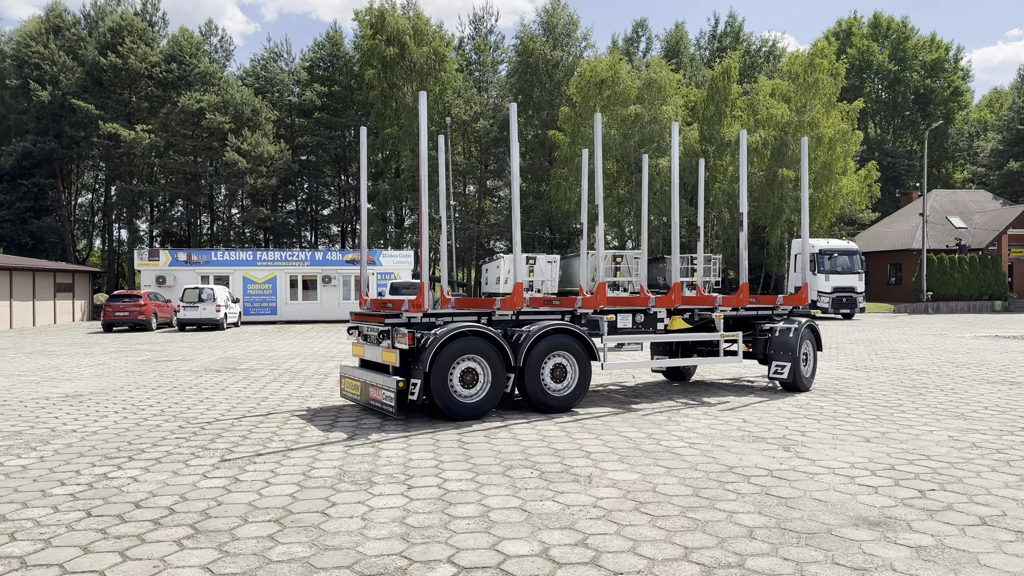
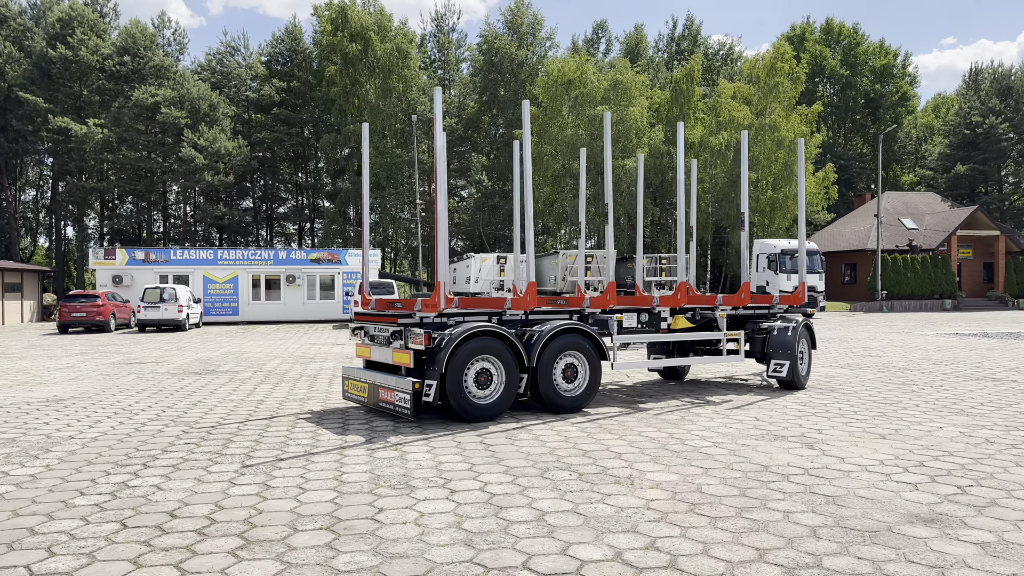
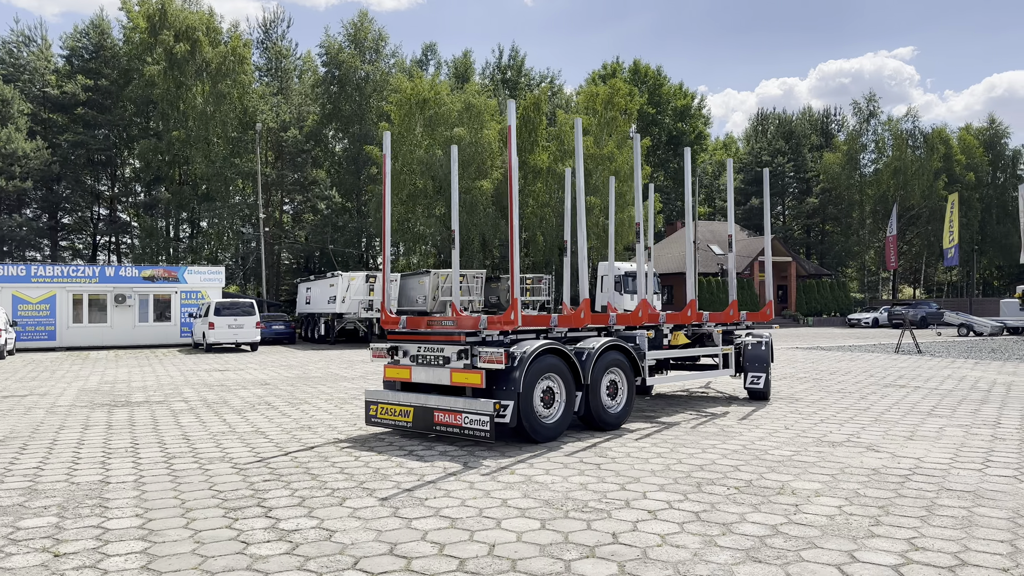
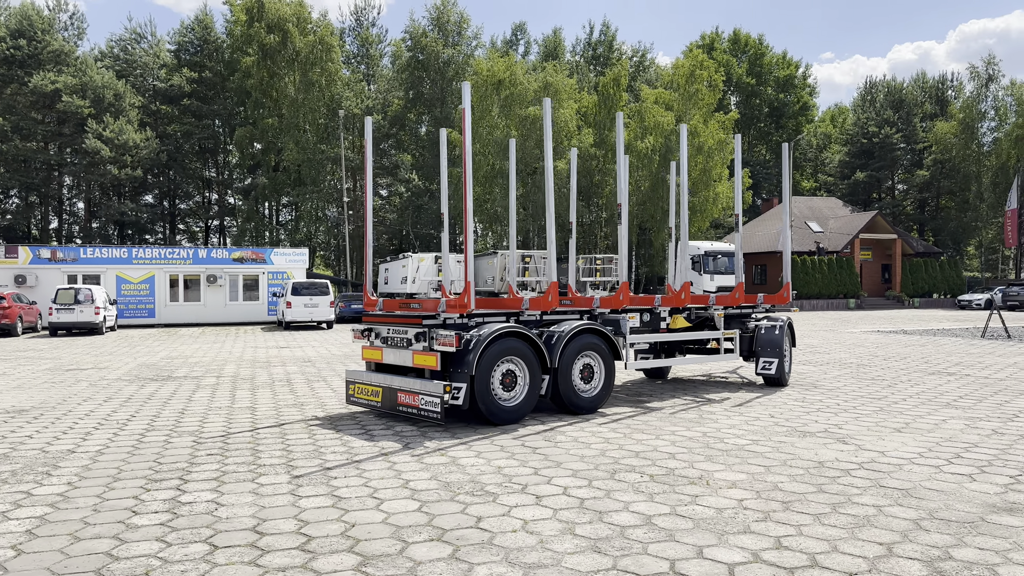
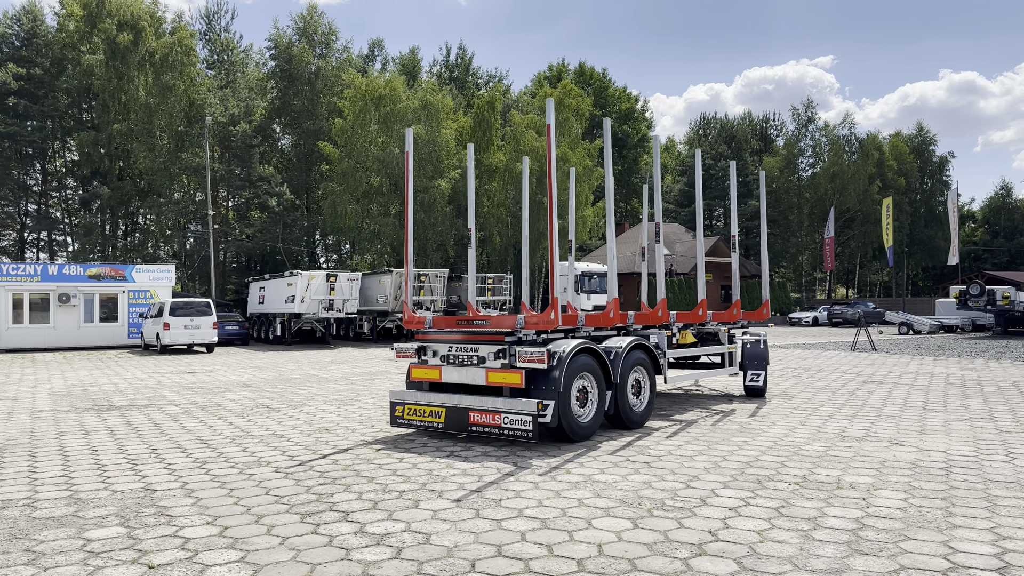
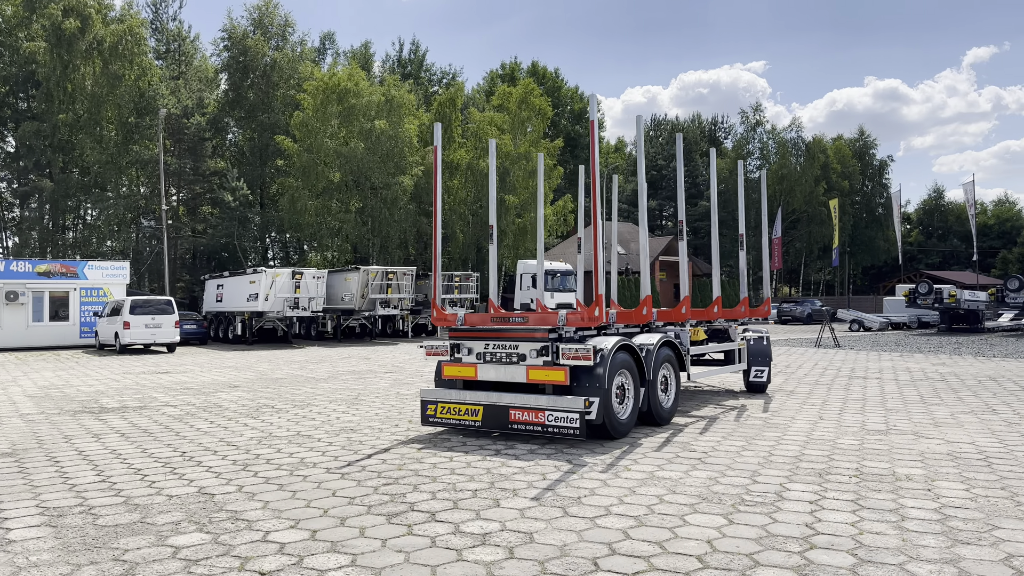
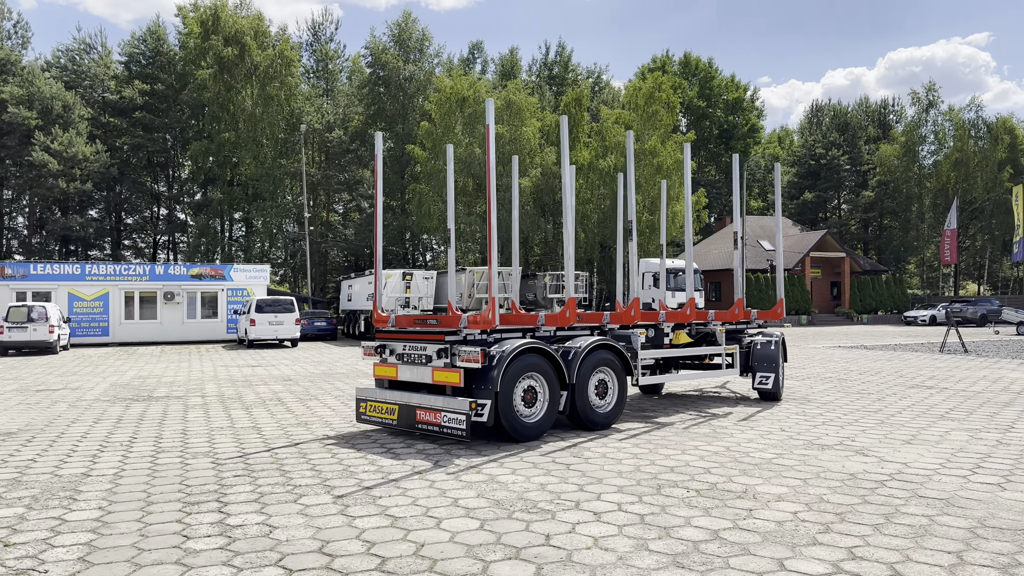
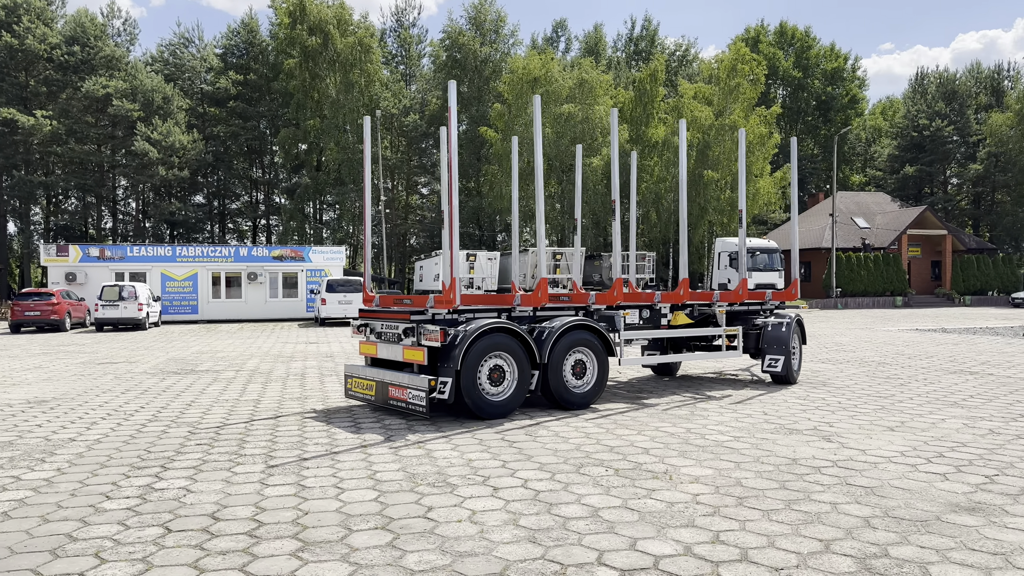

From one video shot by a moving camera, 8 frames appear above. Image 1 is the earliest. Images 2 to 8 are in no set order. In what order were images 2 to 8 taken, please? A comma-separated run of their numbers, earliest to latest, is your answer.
2, 8, 4, 7, 3, 5, 6
